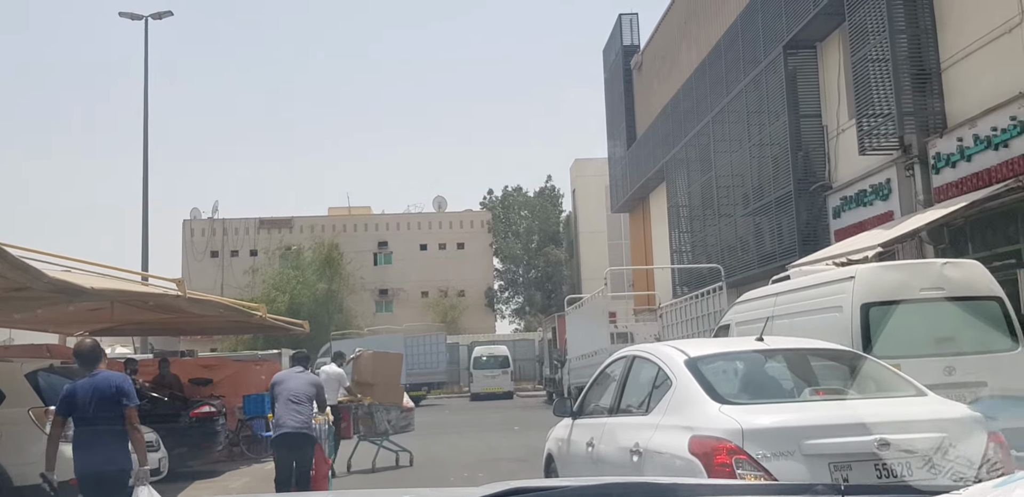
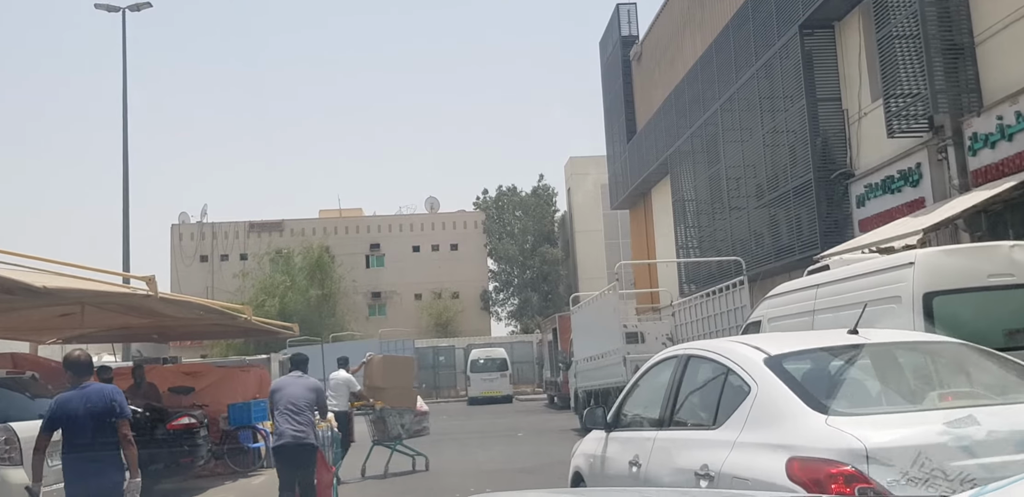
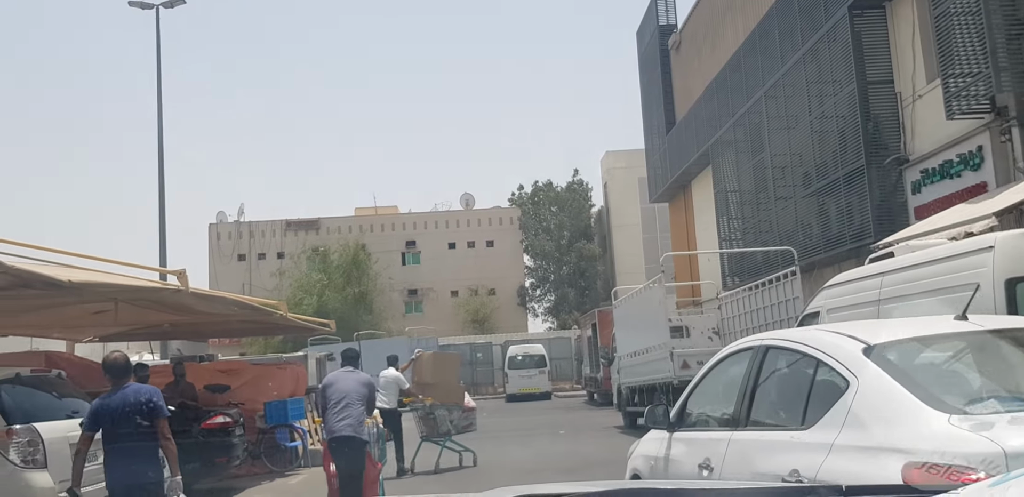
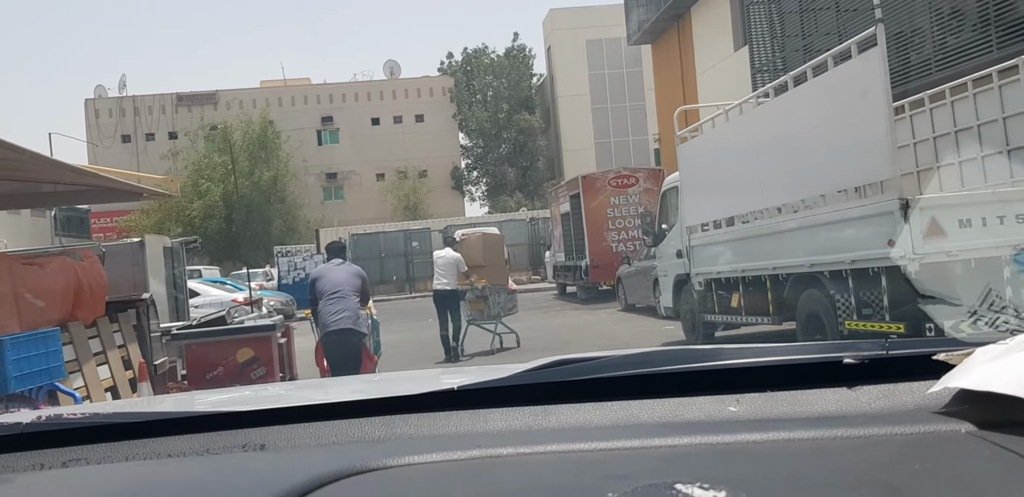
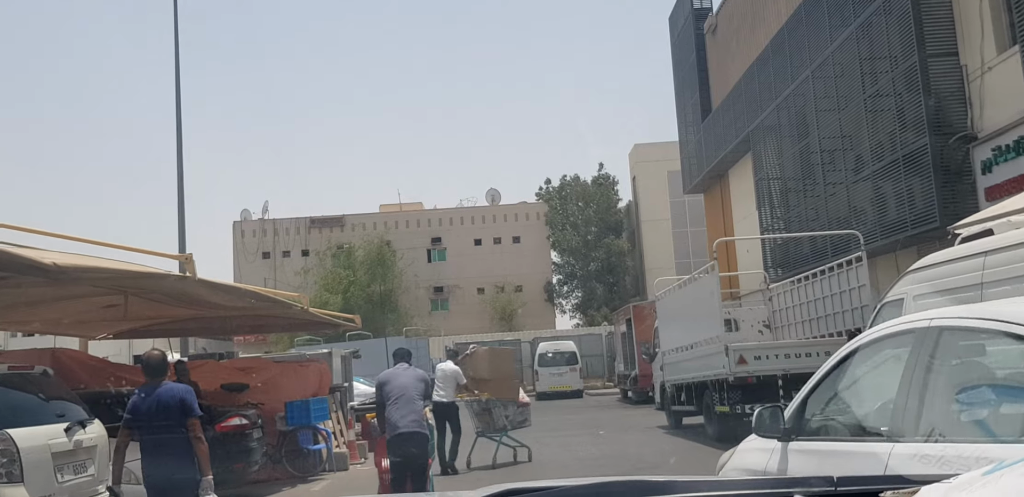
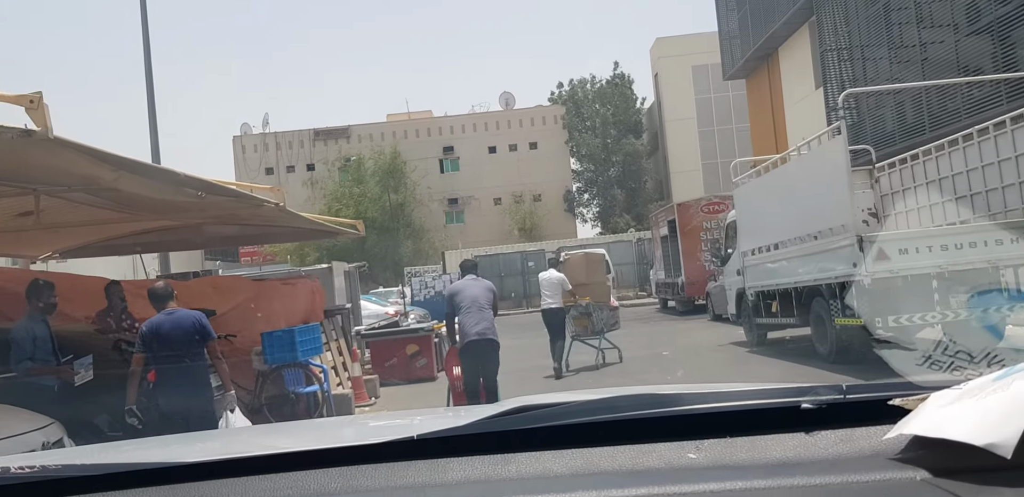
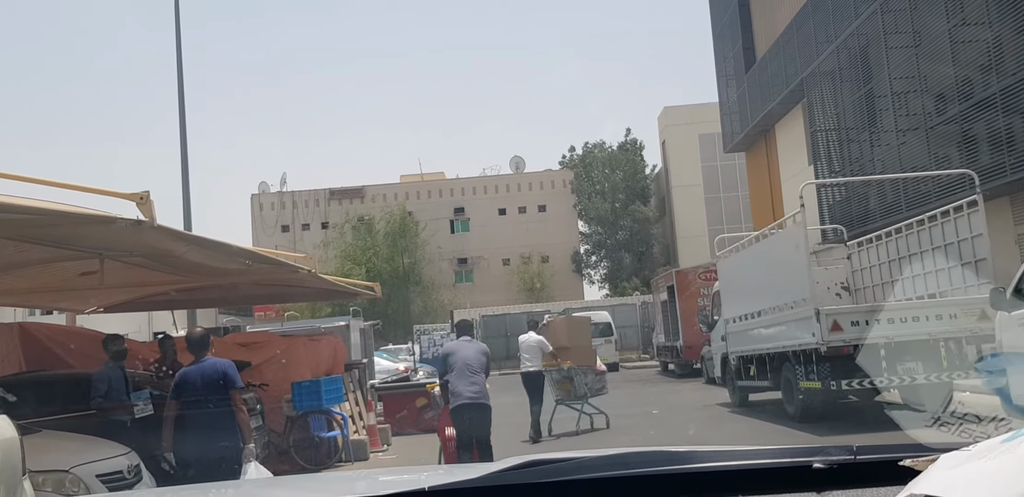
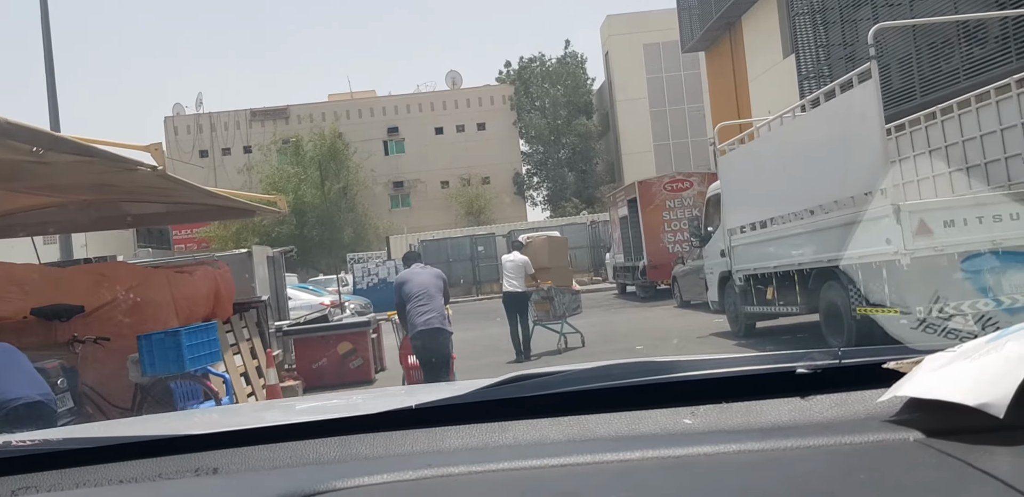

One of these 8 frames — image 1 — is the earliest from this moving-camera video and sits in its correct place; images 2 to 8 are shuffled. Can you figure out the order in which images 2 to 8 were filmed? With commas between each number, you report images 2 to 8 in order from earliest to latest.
2, 3, 5, 7, 6, 8, 4
